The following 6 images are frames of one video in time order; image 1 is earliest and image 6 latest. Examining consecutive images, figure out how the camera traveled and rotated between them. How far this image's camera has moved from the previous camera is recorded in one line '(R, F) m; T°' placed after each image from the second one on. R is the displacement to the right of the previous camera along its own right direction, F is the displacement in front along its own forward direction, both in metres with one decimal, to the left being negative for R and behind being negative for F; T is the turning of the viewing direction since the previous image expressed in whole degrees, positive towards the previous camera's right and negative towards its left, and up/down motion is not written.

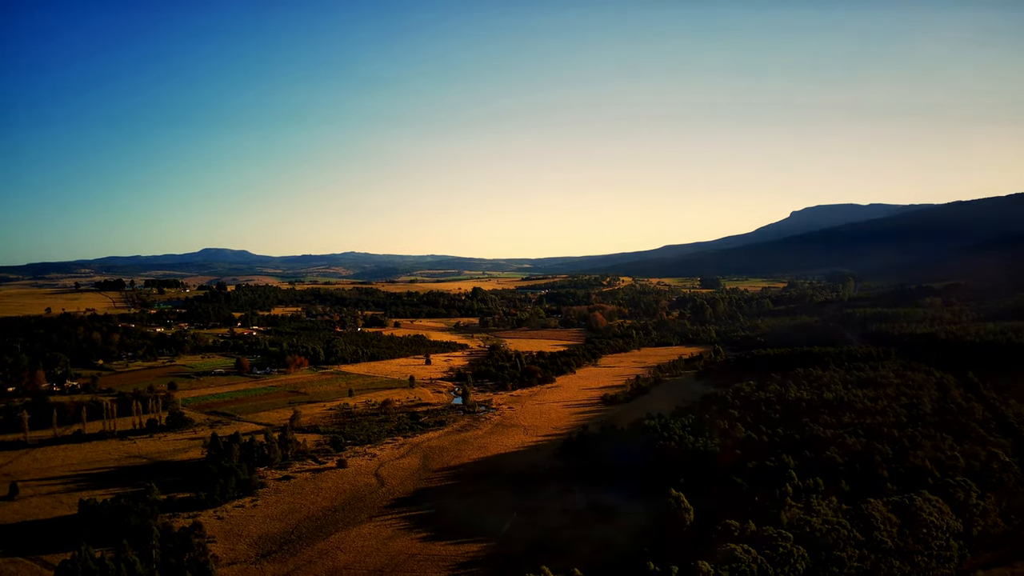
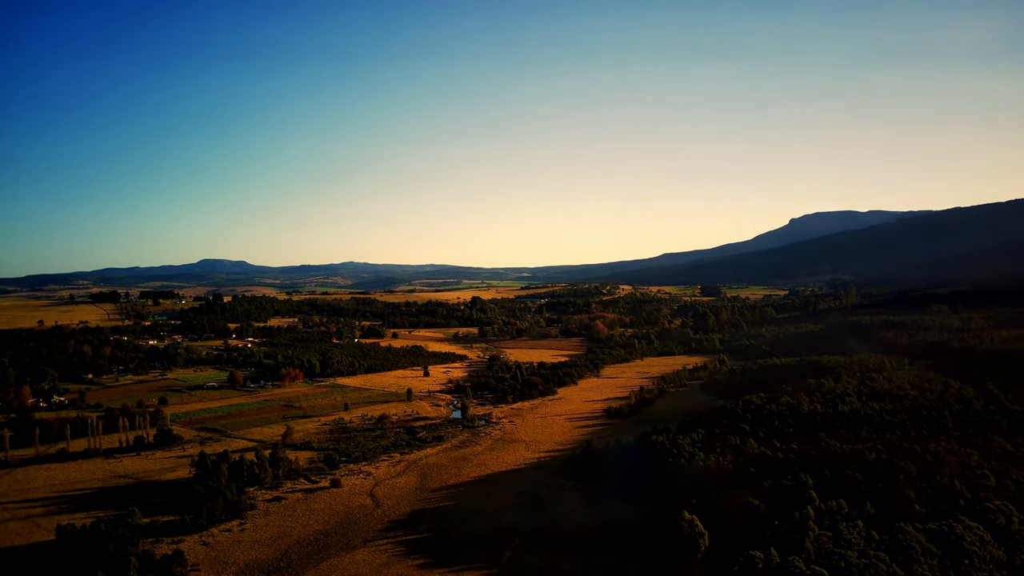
(-0.1, +1.2) m; 0°
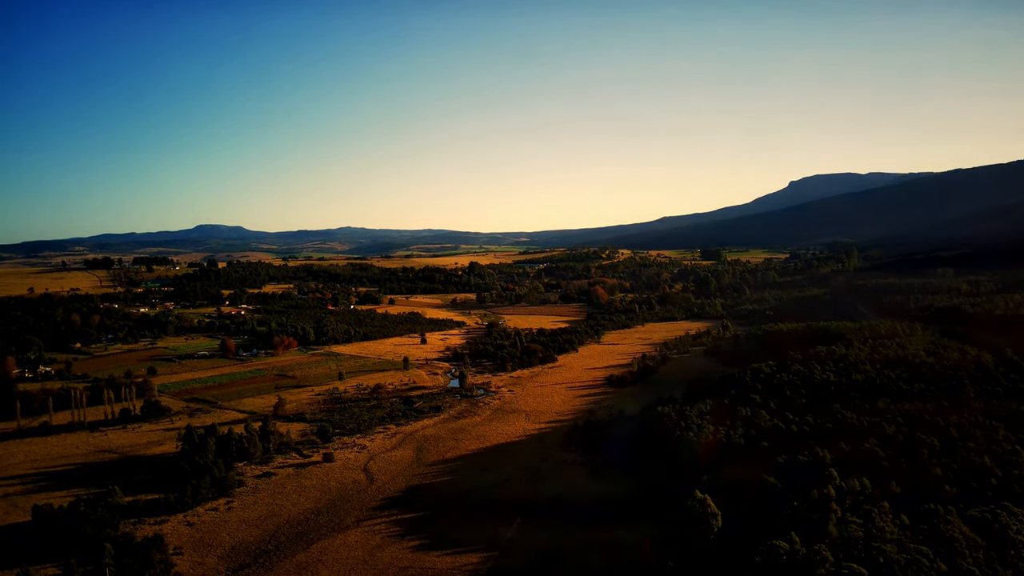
(0.0, +1.8) m; 0°
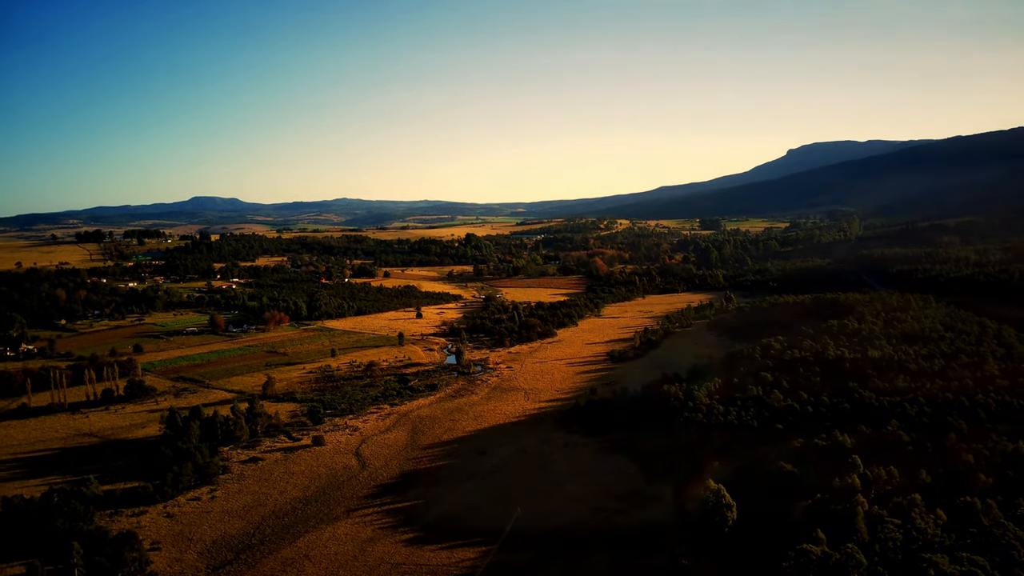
(0.0, +1.7) m; 0°
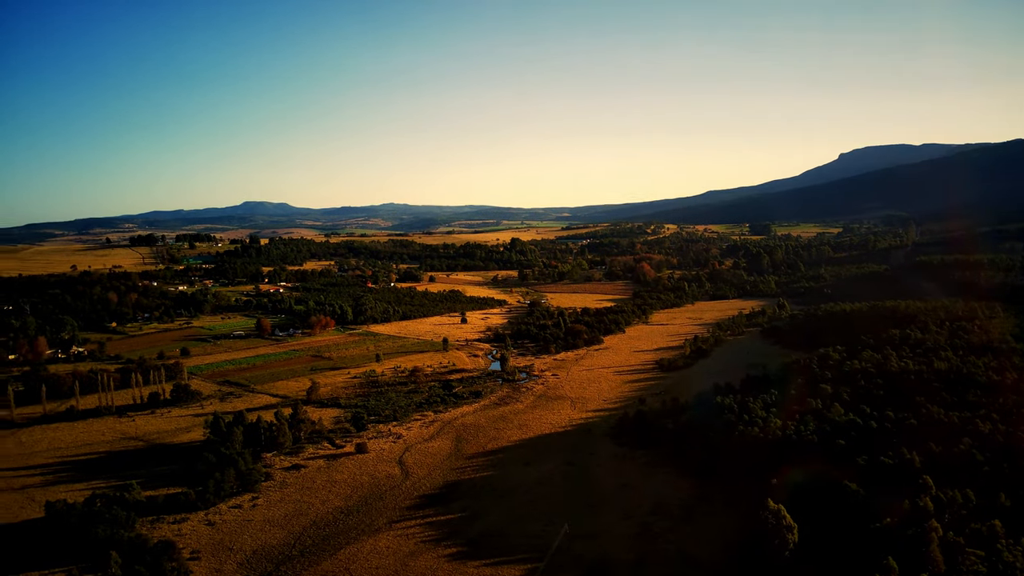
(-0.2, +1.1) m; -4°
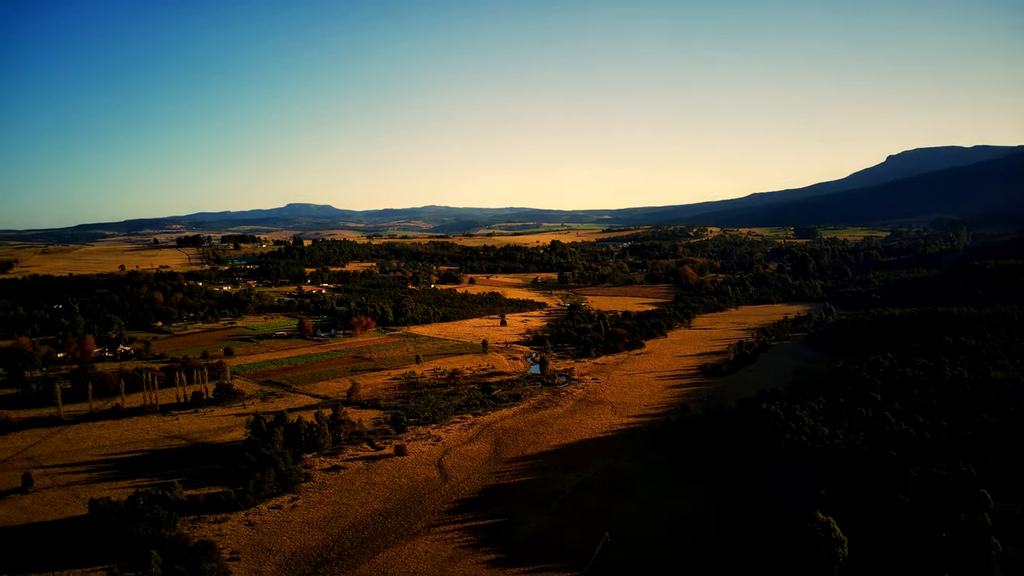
(-0.2, +0.7) m; -4°
